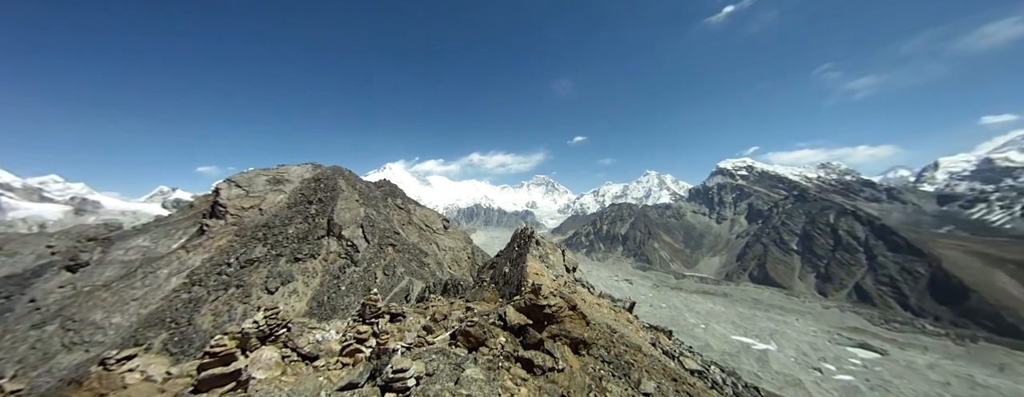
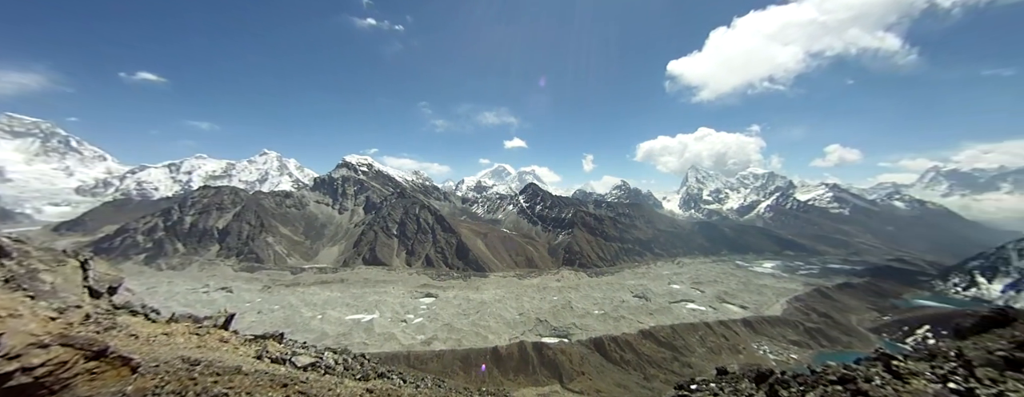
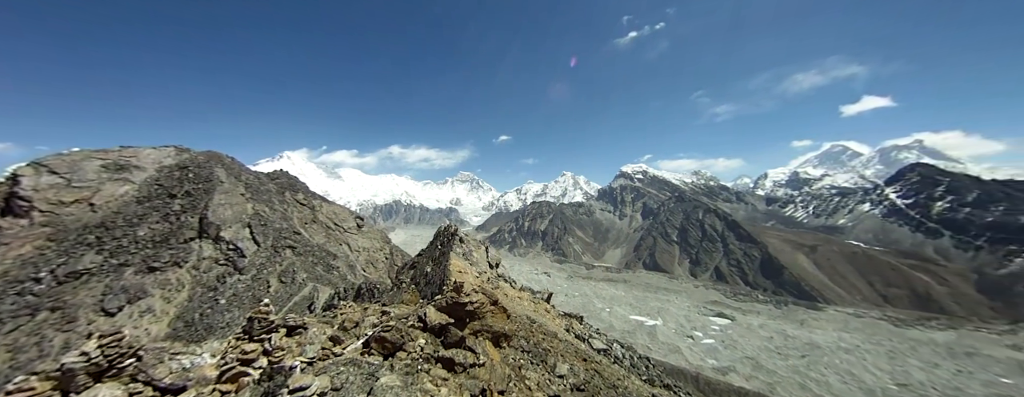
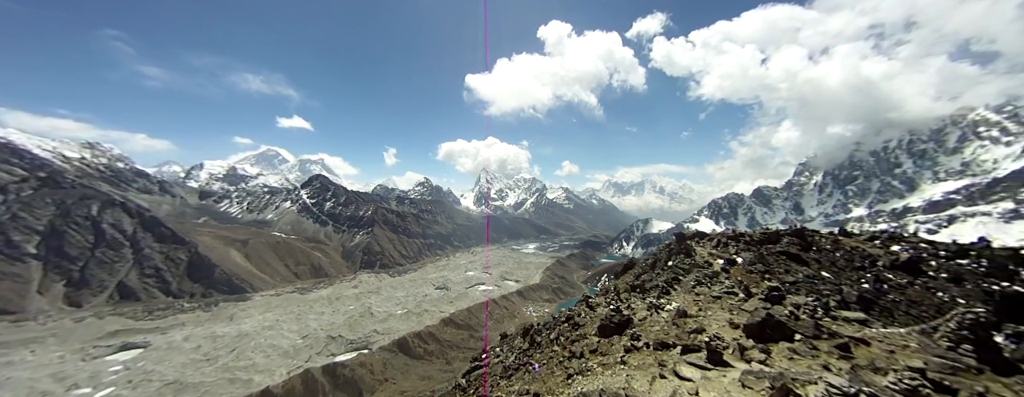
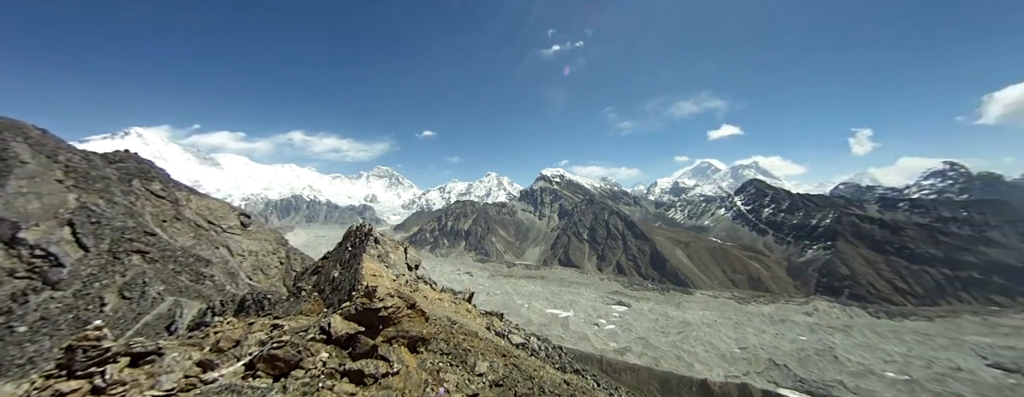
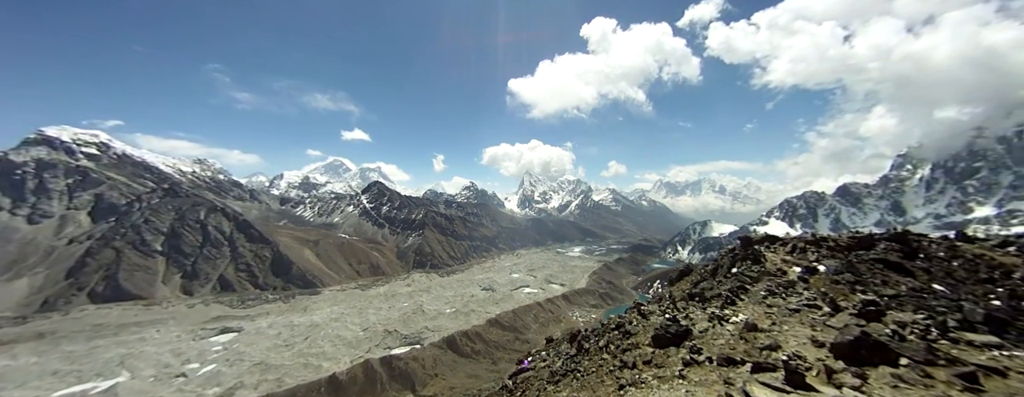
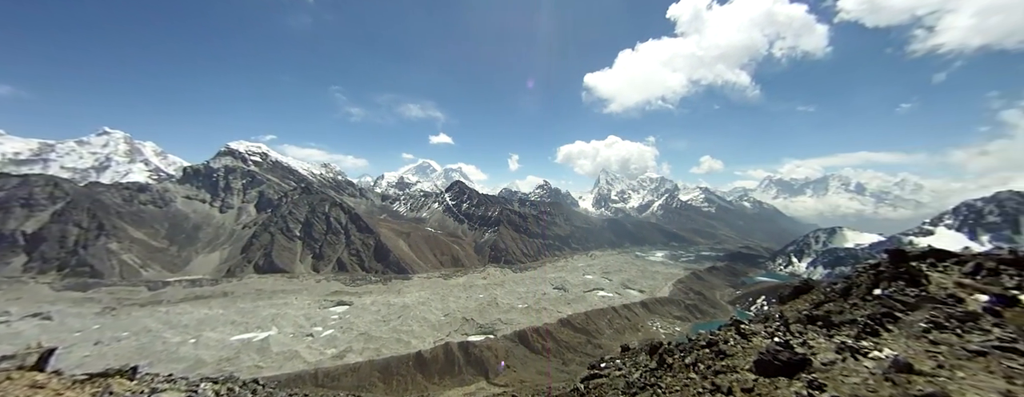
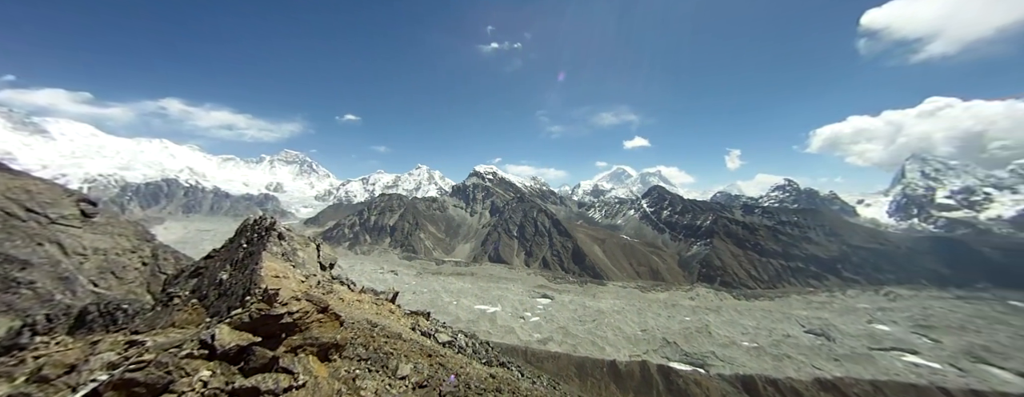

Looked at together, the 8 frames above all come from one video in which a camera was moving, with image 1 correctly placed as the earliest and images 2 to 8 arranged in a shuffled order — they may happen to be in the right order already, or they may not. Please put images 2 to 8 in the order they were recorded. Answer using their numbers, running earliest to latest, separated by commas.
3, 5, 8, 2, 7, 6, 4
